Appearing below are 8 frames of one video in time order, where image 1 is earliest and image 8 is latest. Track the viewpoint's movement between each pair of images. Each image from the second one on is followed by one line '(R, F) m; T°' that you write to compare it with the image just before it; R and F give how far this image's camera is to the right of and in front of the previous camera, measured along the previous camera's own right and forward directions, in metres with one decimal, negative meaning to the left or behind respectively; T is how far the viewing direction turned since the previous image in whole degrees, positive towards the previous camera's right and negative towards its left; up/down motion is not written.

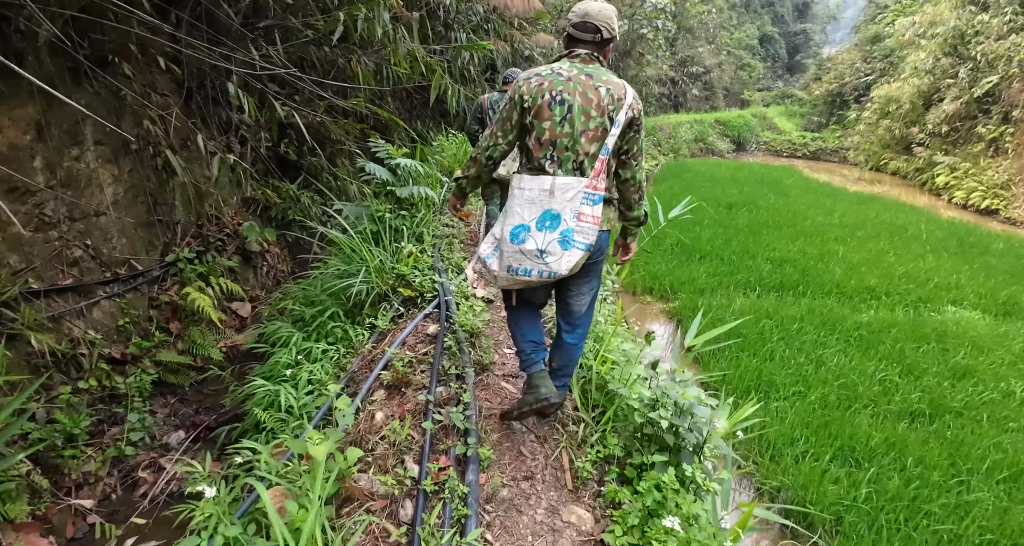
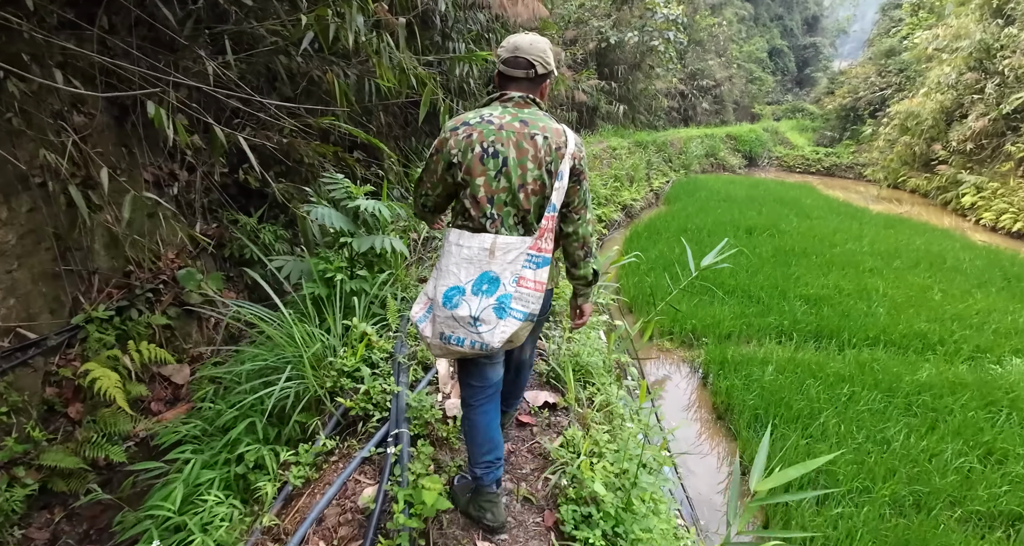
(0.0, +0.5) m; -1°
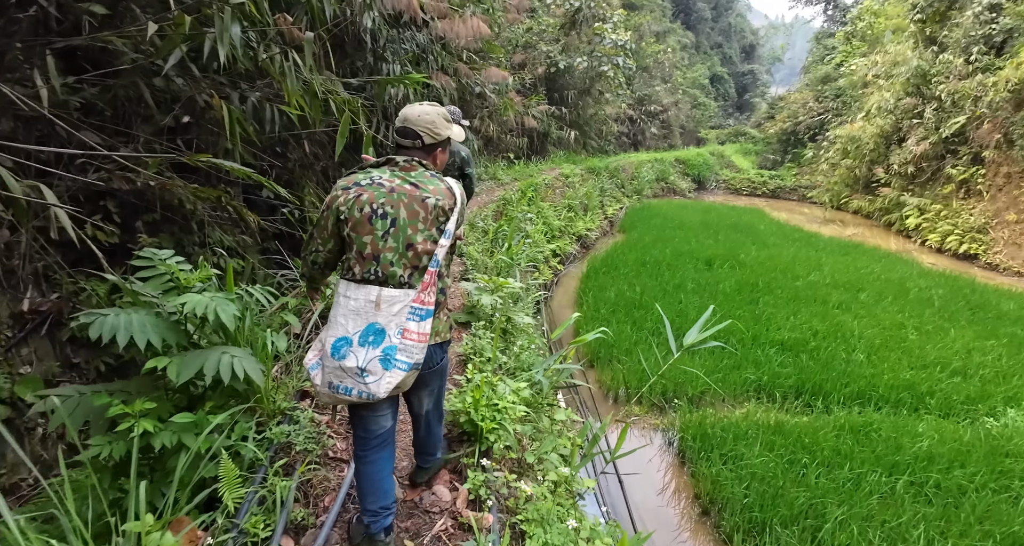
(+0.1, +0.5) m; +4°
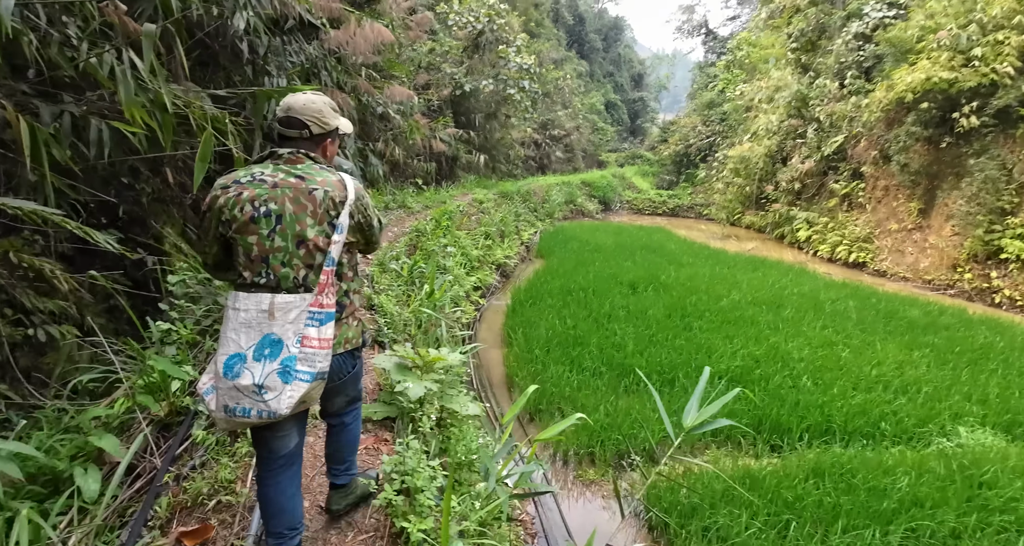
(-0.1, +0.5) m; +9°
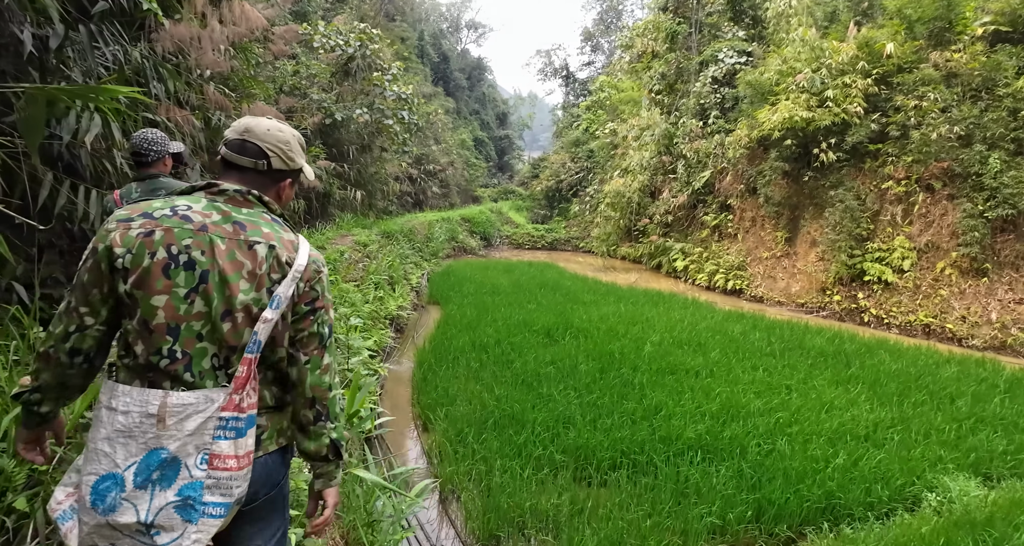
(-0.2, +0.8) m; +13°
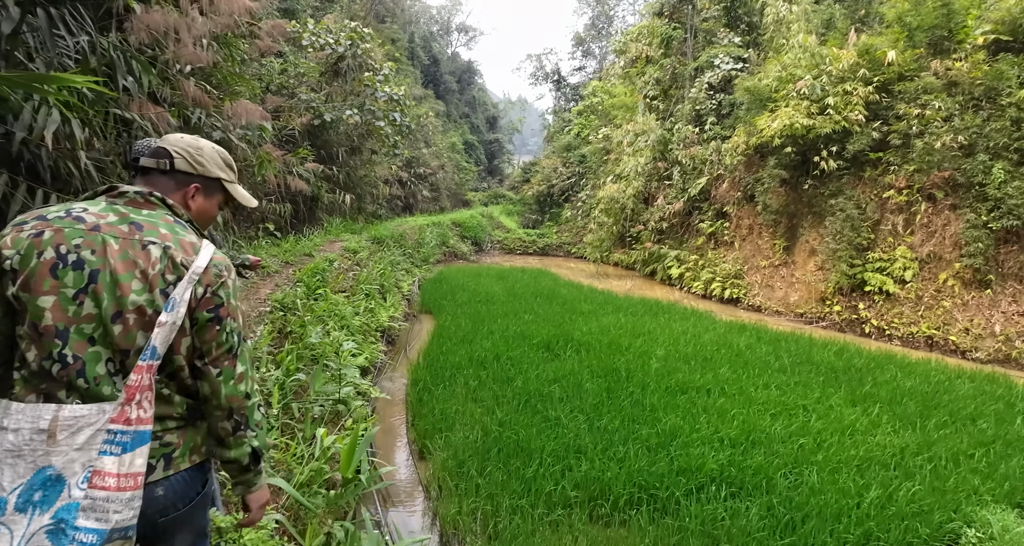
(-0.1, +0.3) m; +1°
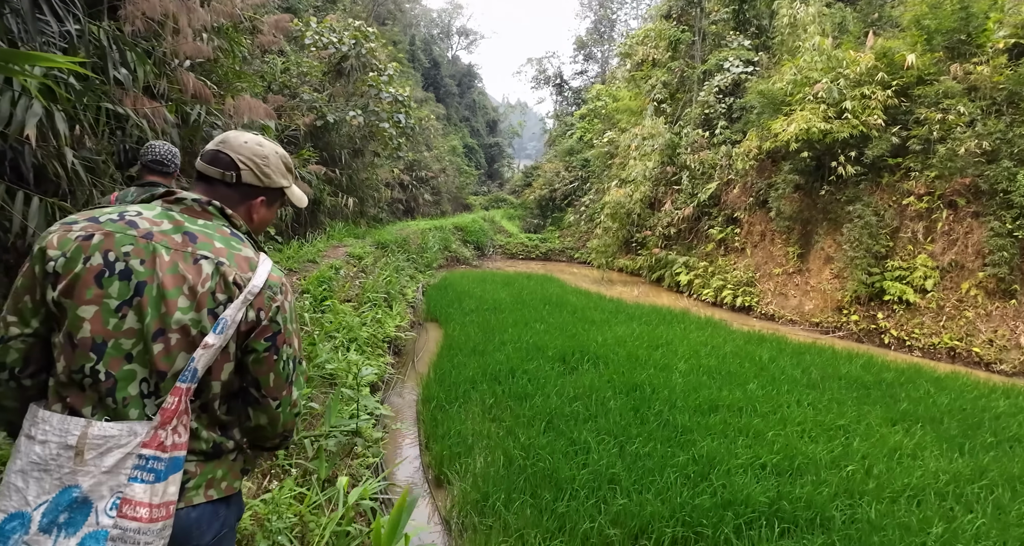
(-0.1, +0.3) m; 0°
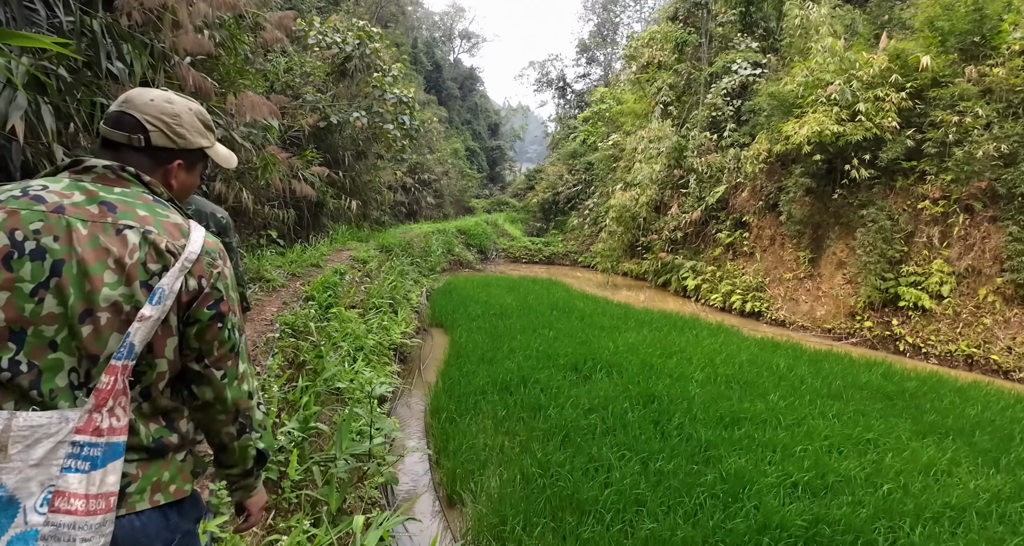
(-0.1, +0.2) m; 0°
